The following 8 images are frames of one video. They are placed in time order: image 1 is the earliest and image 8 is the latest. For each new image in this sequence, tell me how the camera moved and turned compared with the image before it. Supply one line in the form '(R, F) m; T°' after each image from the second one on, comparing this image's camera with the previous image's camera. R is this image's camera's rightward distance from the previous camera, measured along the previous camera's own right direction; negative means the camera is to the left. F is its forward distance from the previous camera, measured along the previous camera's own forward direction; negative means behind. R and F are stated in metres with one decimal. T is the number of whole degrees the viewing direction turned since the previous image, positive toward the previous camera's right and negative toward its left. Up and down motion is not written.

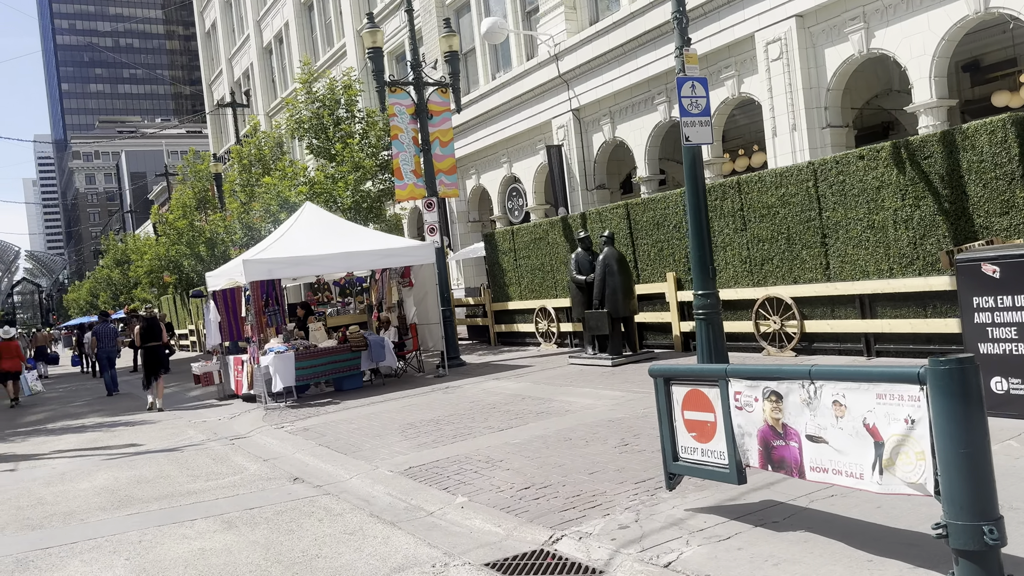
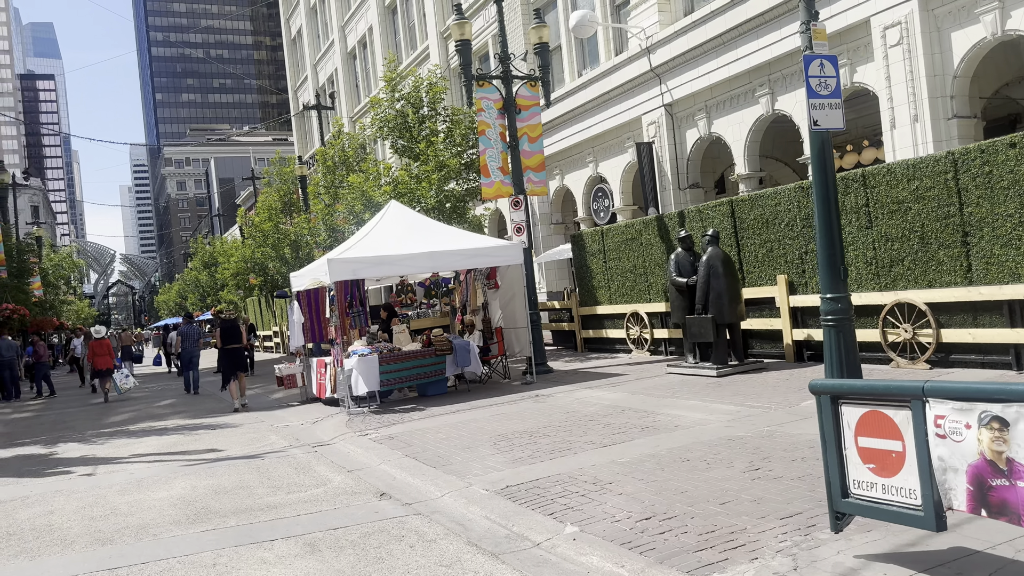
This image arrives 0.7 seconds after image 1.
(-0.3, +0.9) m; -5°
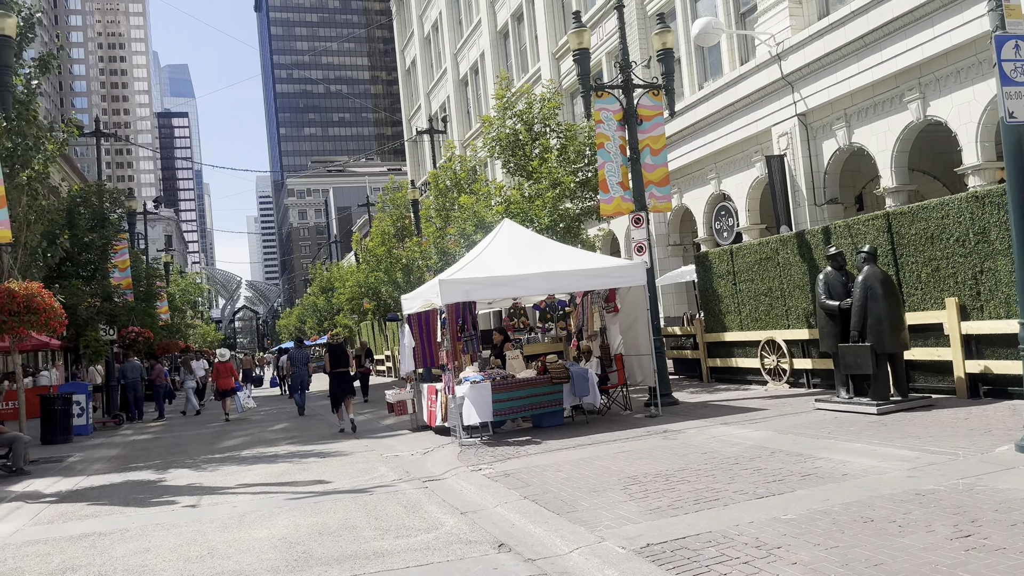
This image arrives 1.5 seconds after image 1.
(-0.2, +1.0) m; -7°
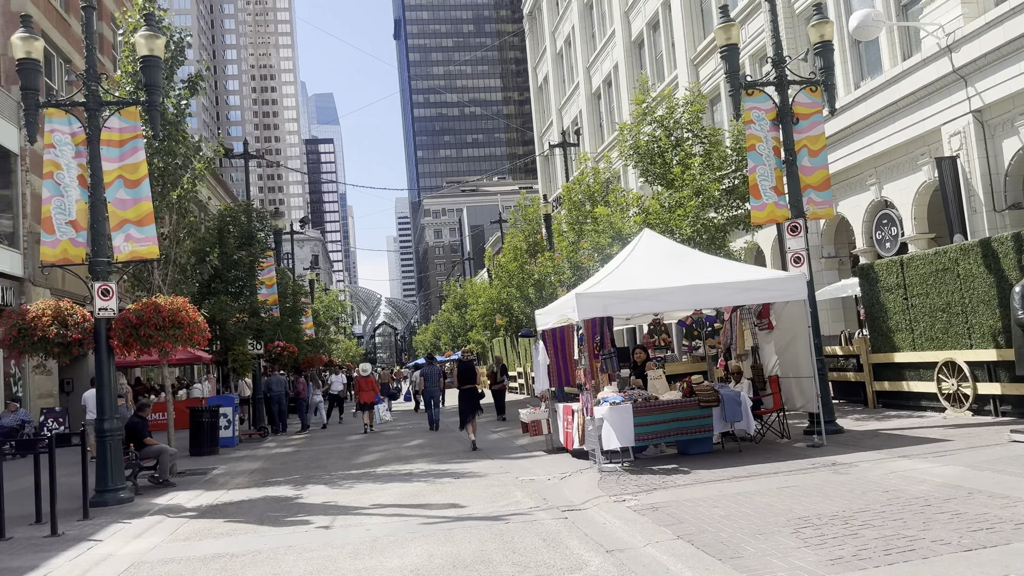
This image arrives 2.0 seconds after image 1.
(-0.2, +0.7) m; -9°
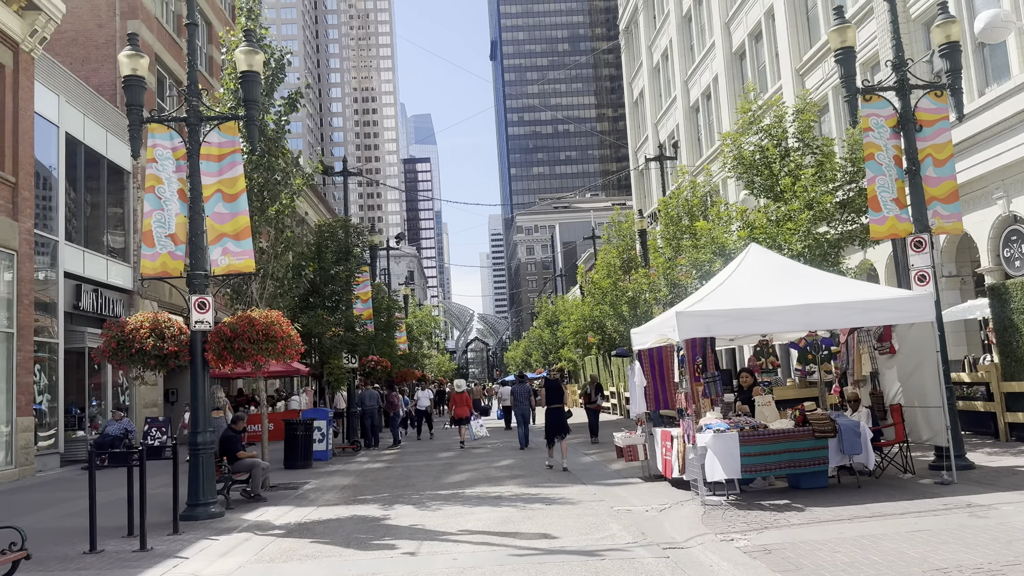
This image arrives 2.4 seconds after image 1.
(-0.1, +0.5) m; -6°
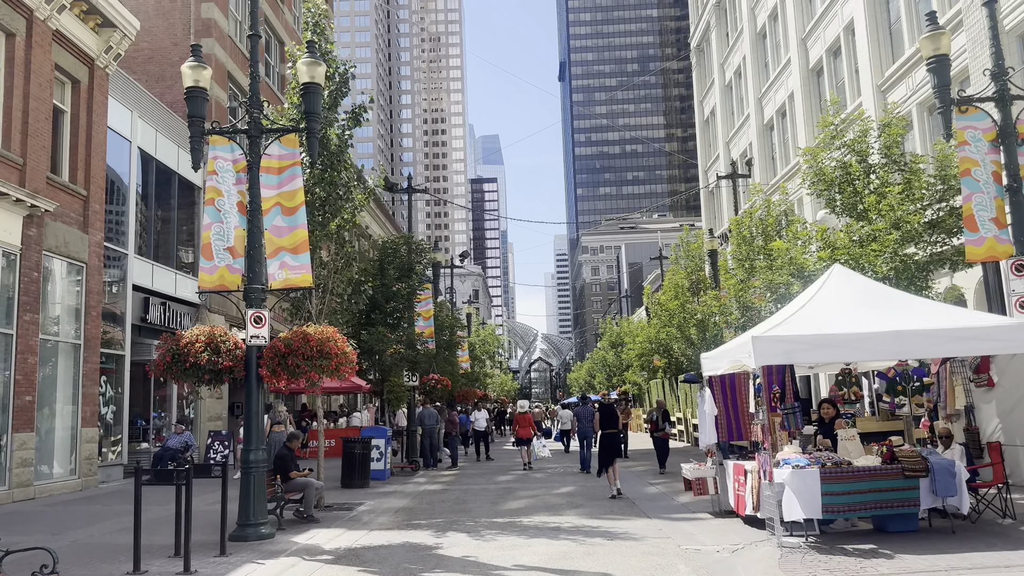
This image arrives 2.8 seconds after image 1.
(0.0, +0.5) m; -4°
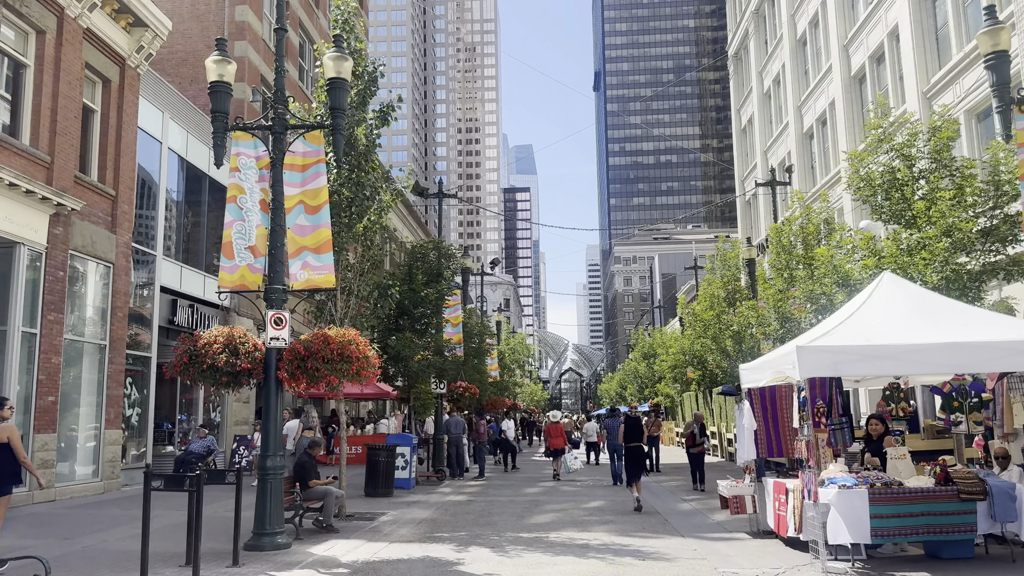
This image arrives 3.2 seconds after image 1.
(0.0, +0.5) m; -2°
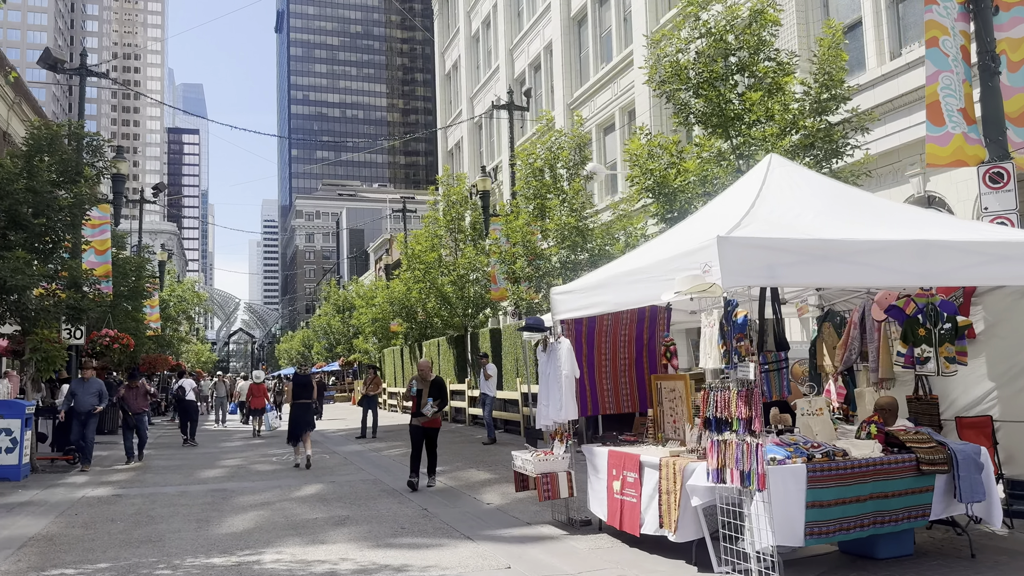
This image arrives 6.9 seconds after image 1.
(-0.2, +4.5) m; +22°
